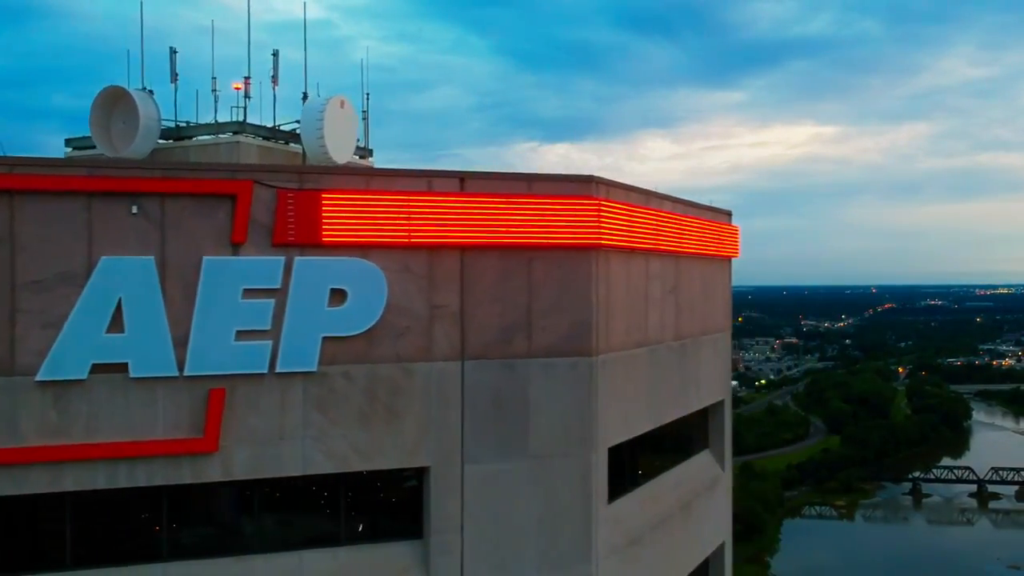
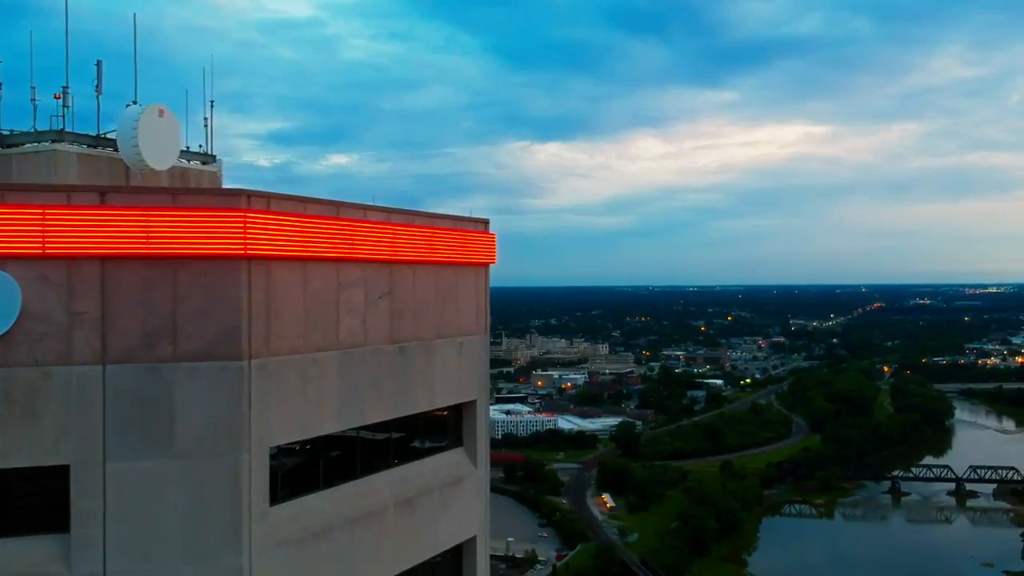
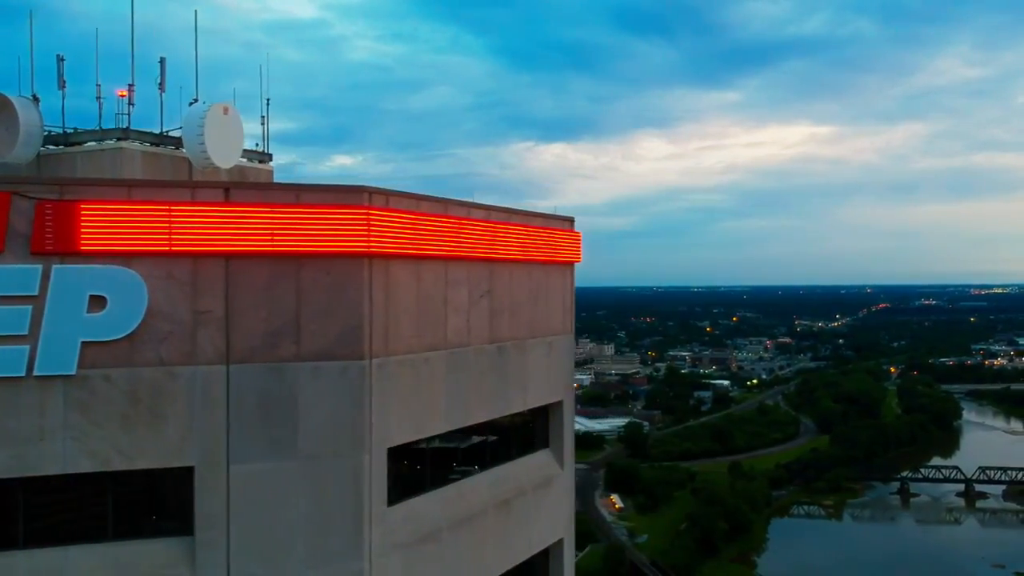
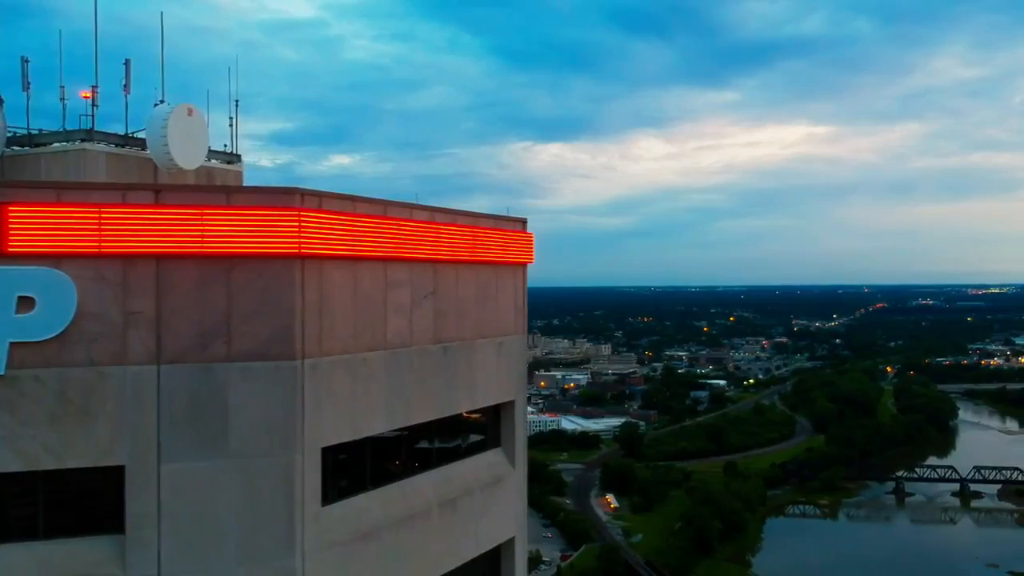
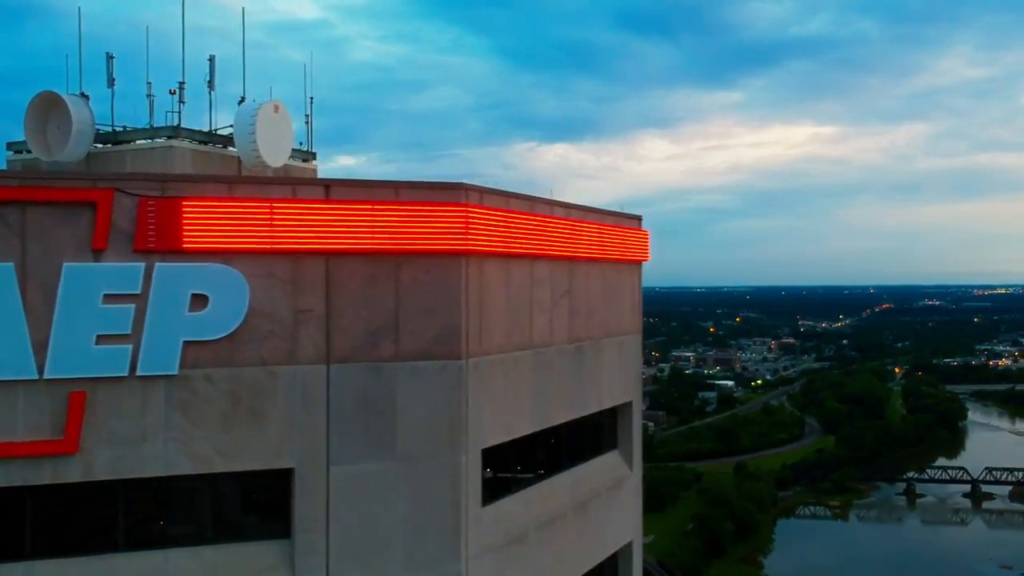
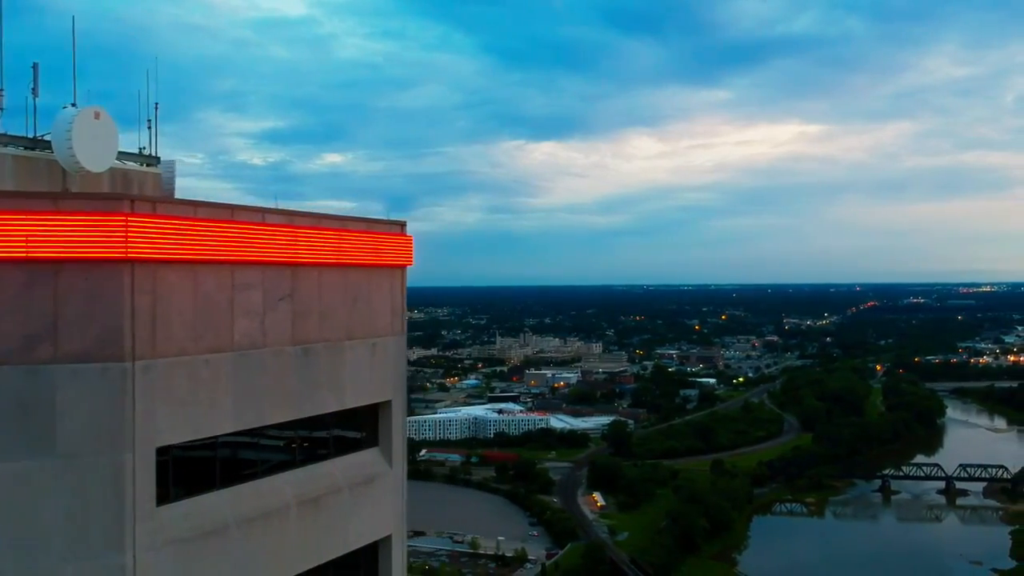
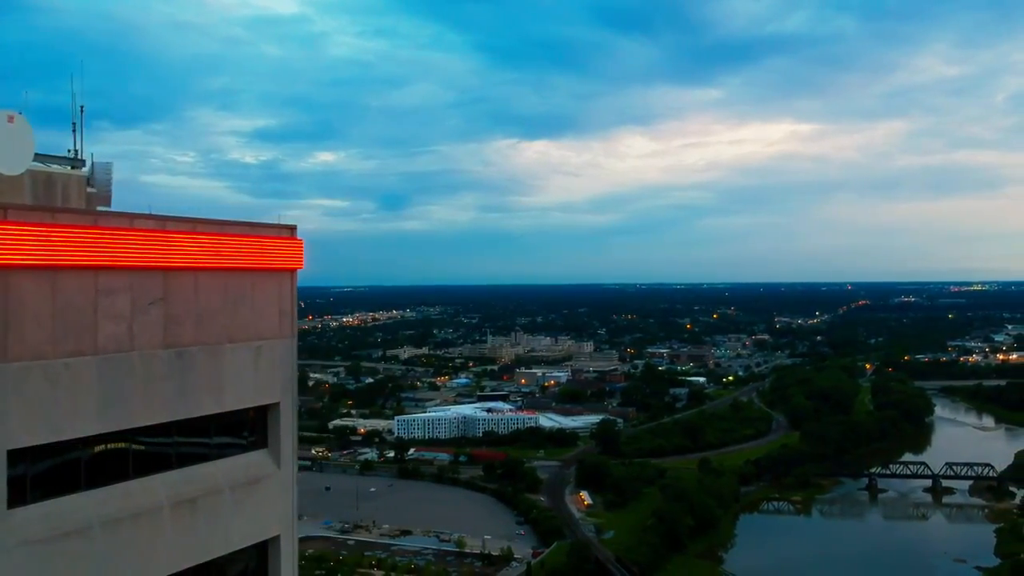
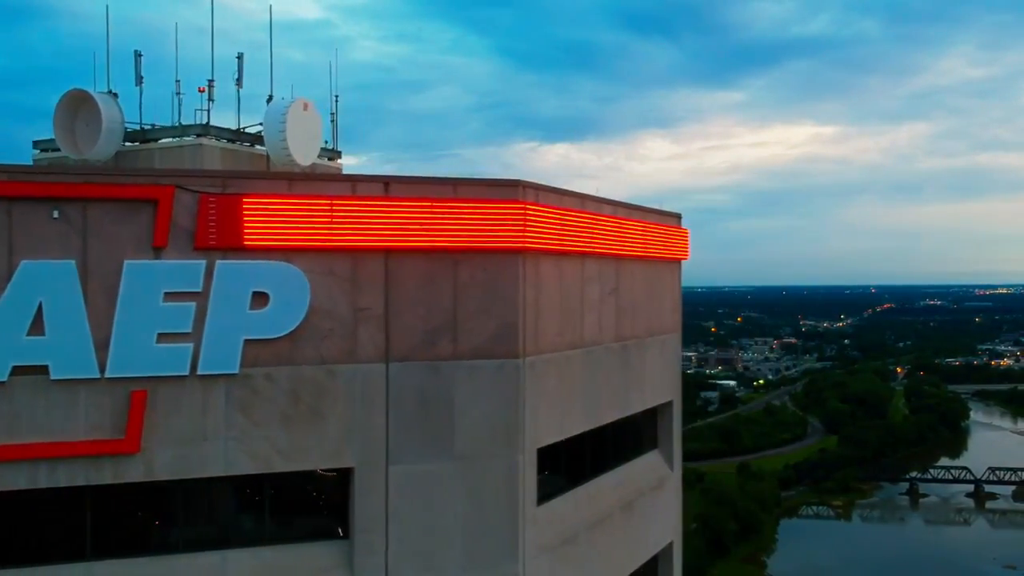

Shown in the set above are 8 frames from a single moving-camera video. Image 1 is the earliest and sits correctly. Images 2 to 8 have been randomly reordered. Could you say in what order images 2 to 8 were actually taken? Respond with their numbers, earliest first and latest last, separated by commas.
8, 5, 3, 4, 2, 6, 7
